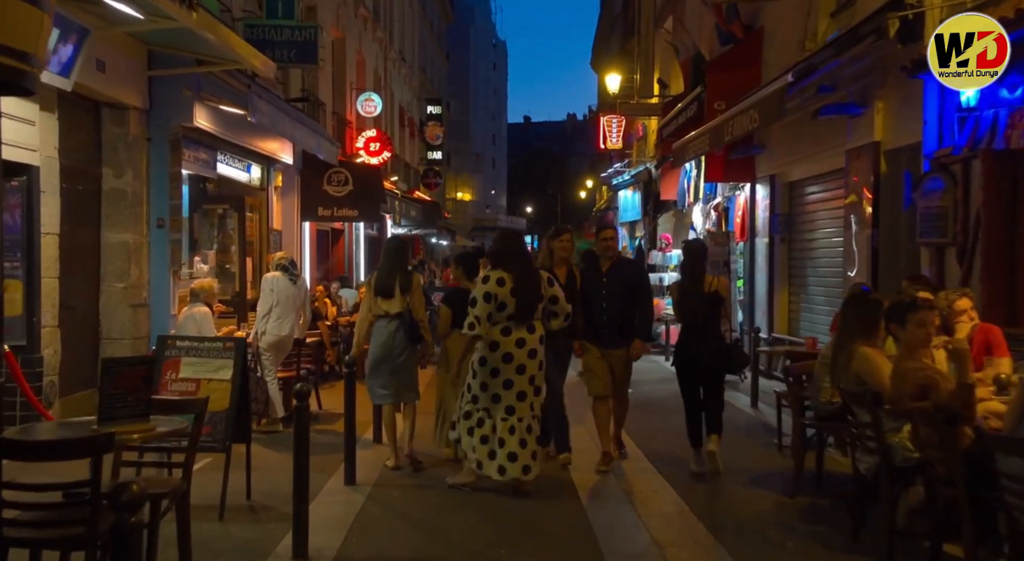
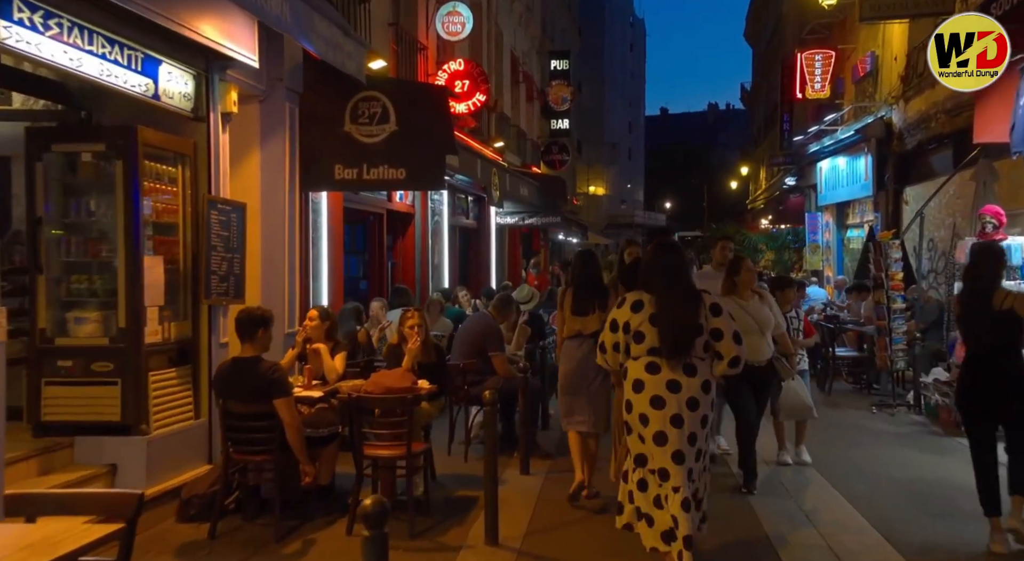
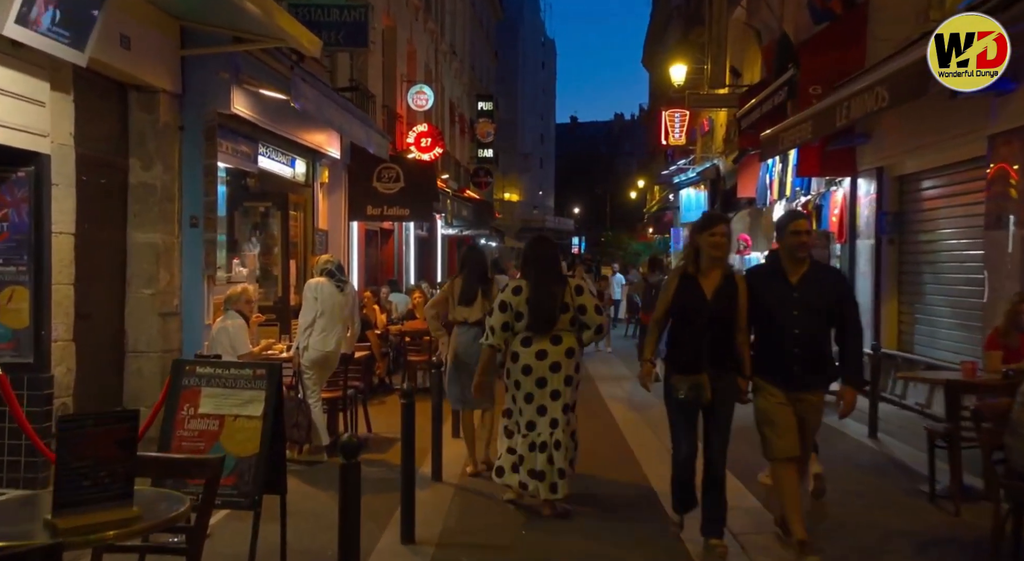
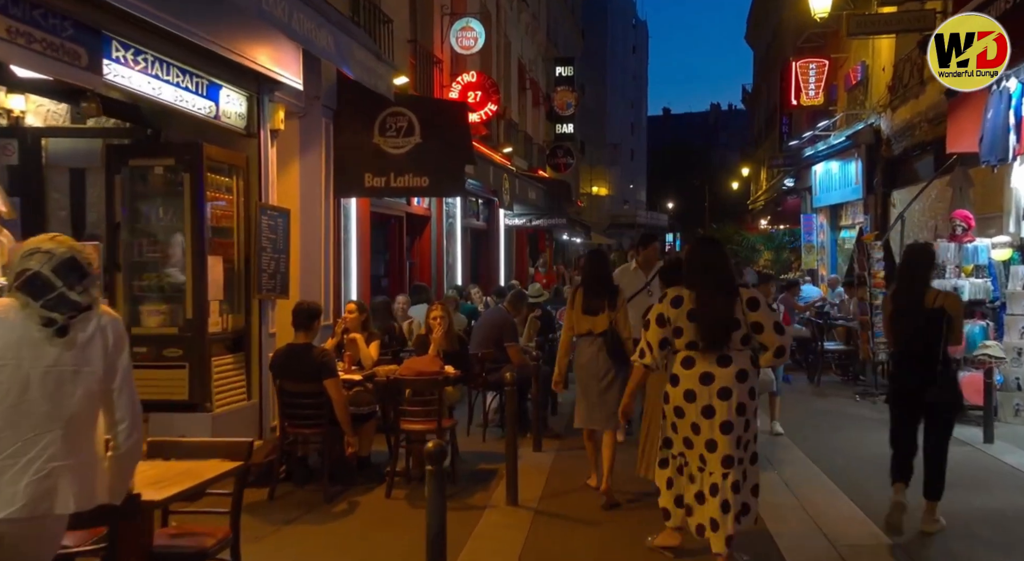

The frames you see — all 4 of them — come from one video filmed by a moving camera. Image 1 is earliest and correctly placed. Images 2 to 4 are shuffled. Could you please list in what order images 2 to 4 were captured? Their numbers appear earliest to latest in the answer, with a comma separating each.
3, 4, 2
